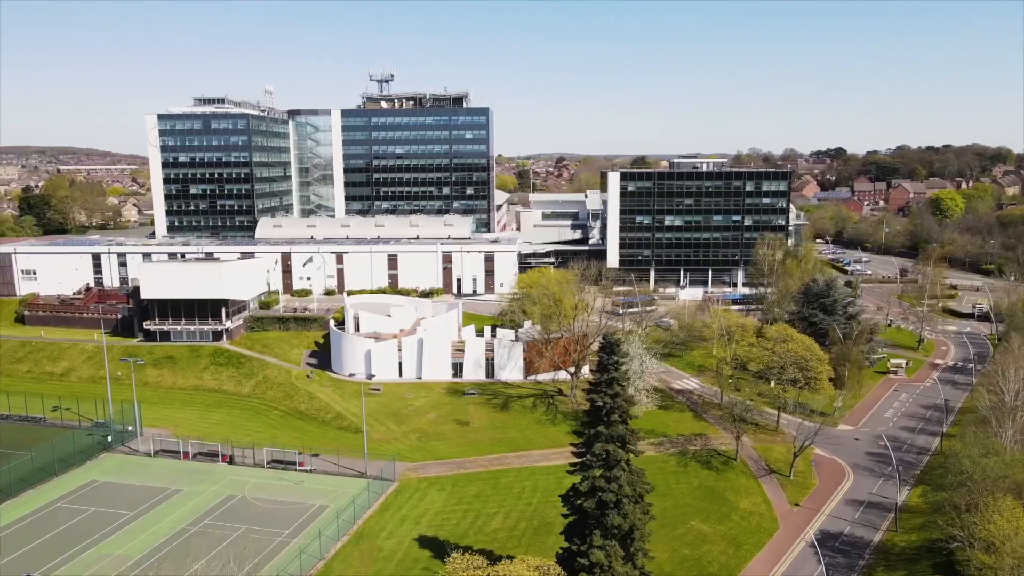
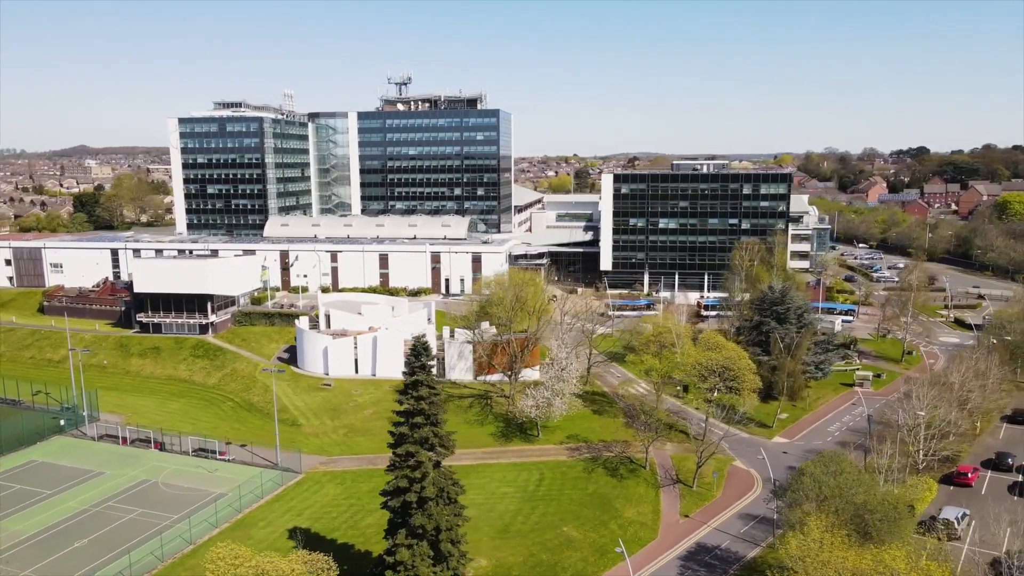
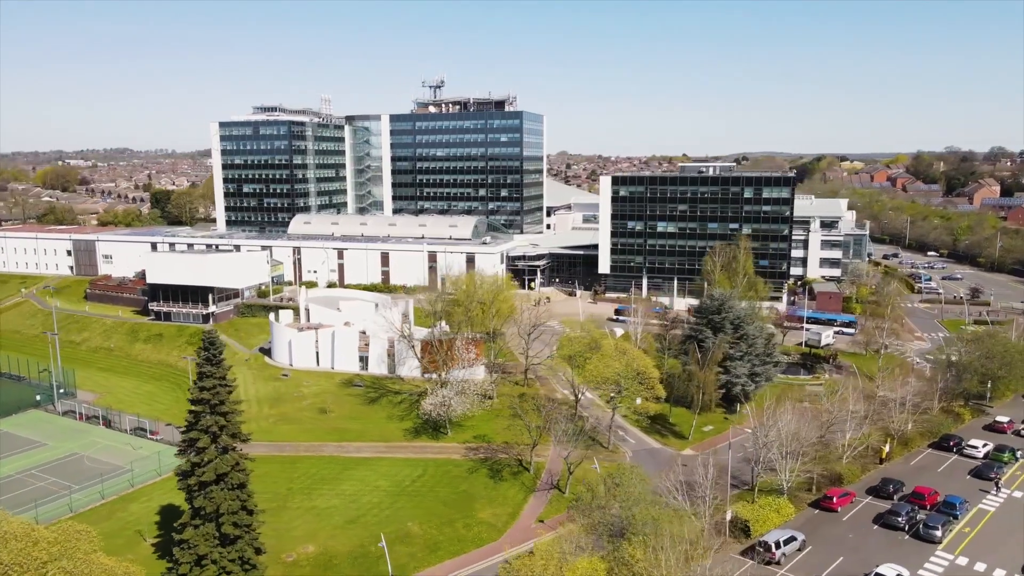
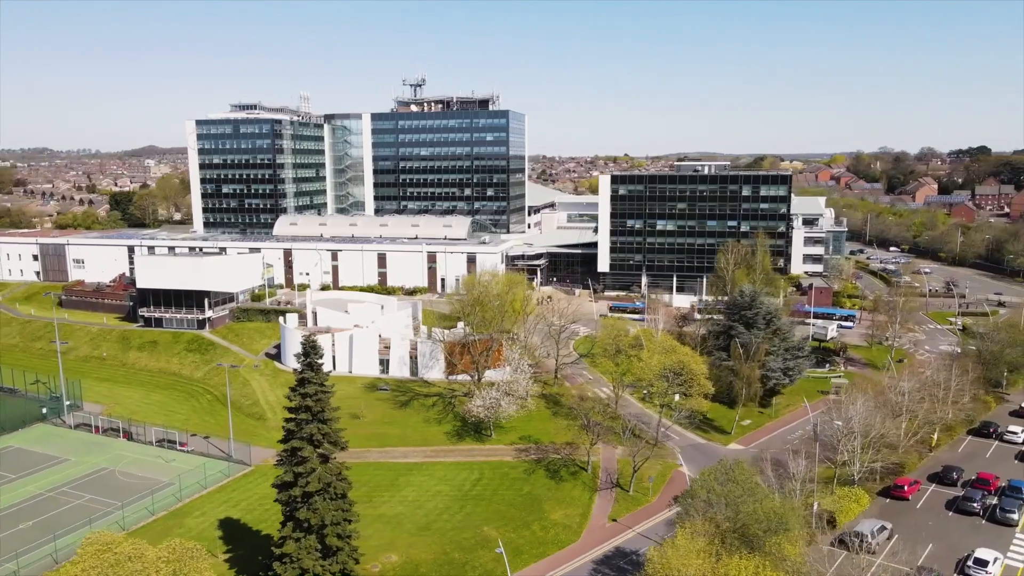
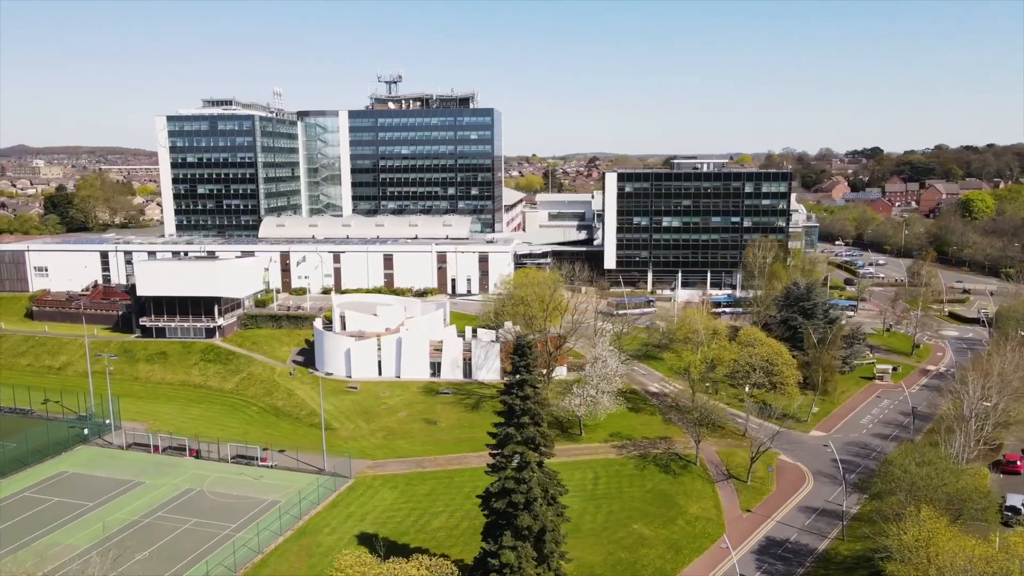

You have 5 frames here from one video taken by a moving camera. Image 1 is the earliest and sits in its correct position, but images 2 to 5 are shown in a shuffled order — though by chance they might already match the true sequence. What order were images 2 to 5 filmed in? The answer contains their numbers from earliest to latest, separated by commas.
5, 2, 4, 3
